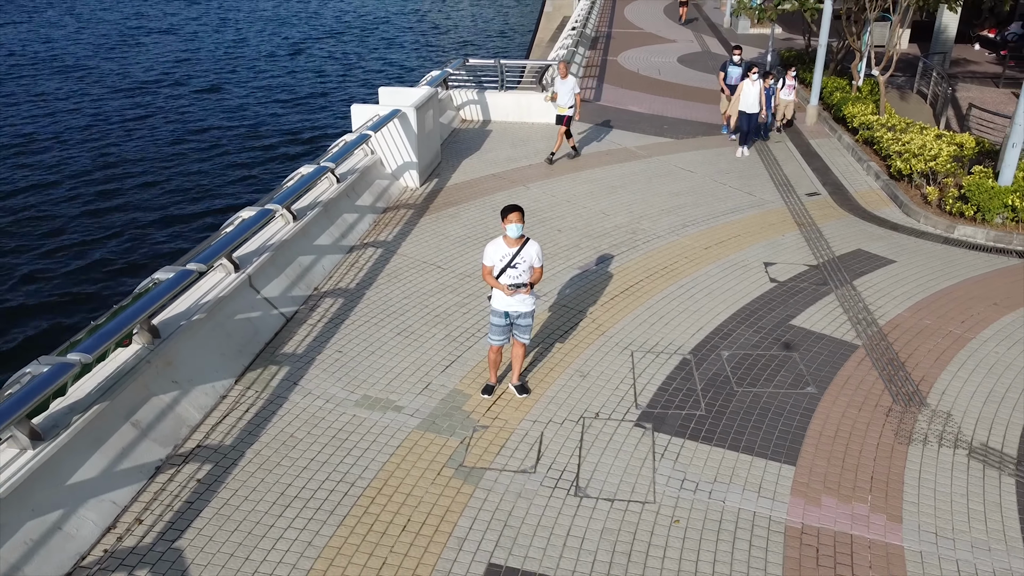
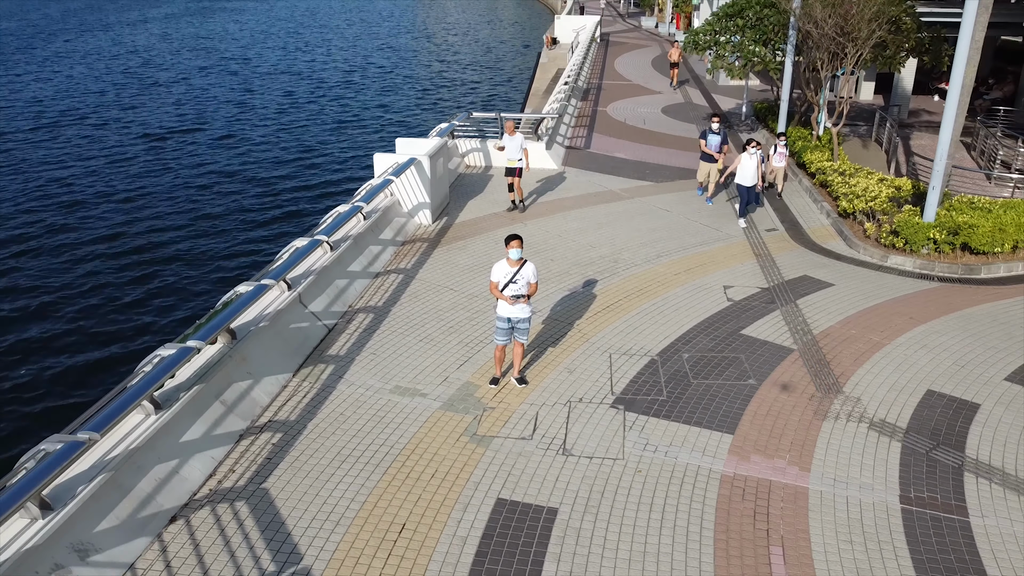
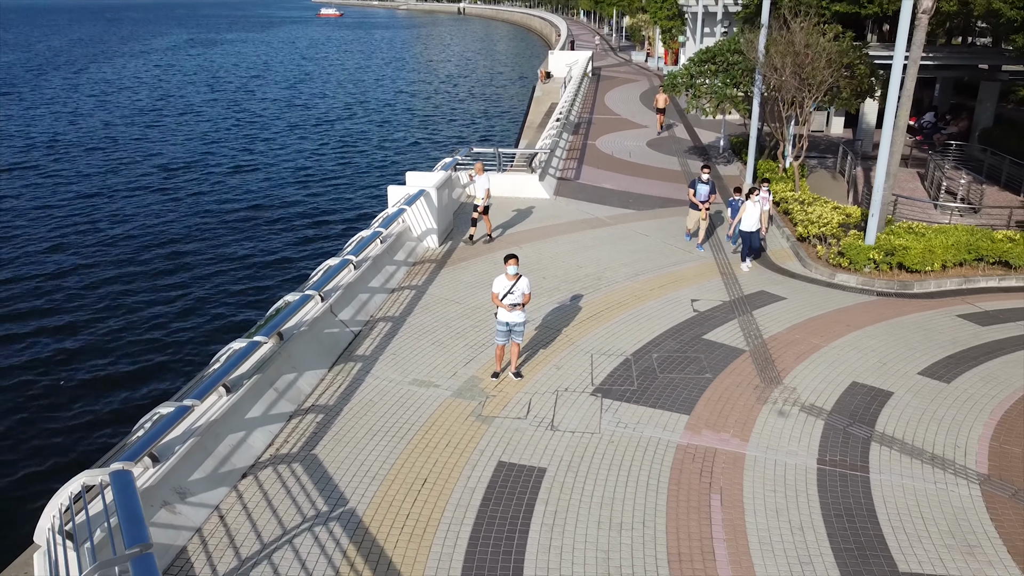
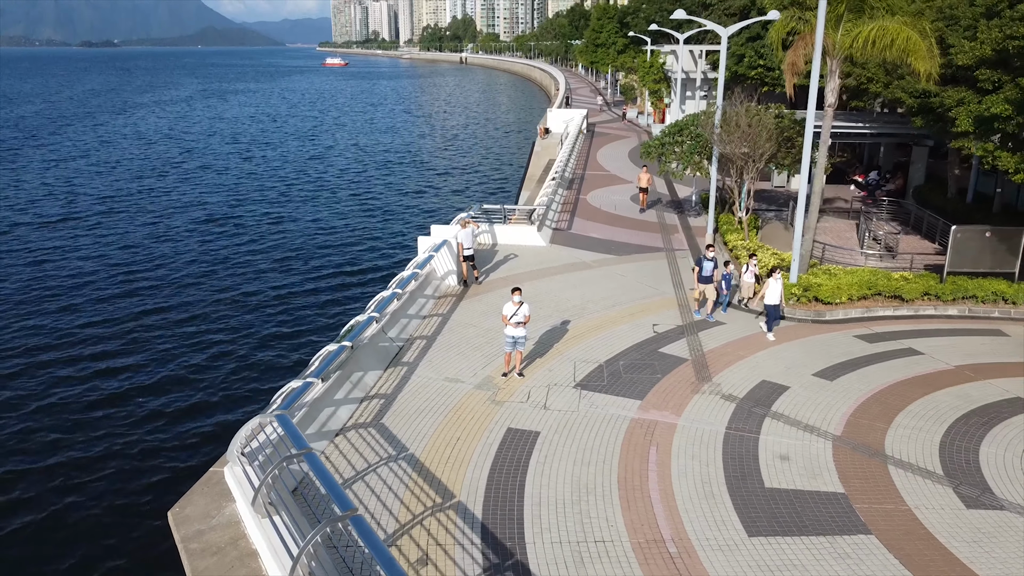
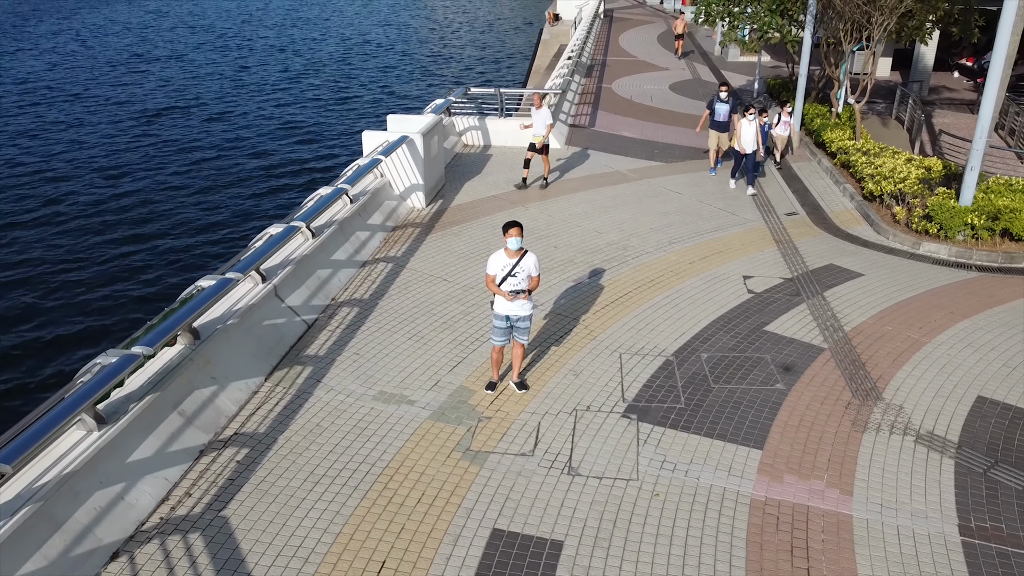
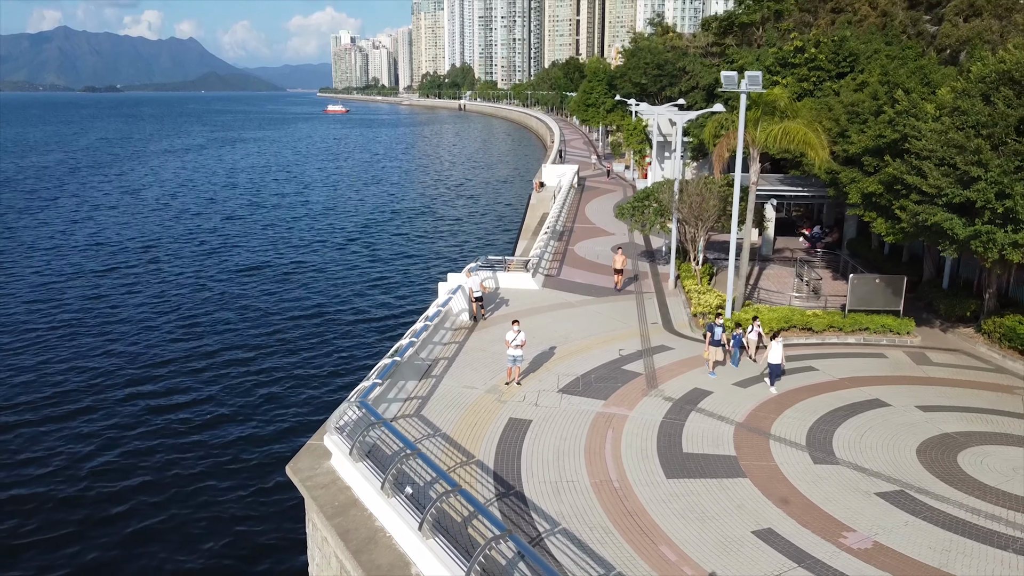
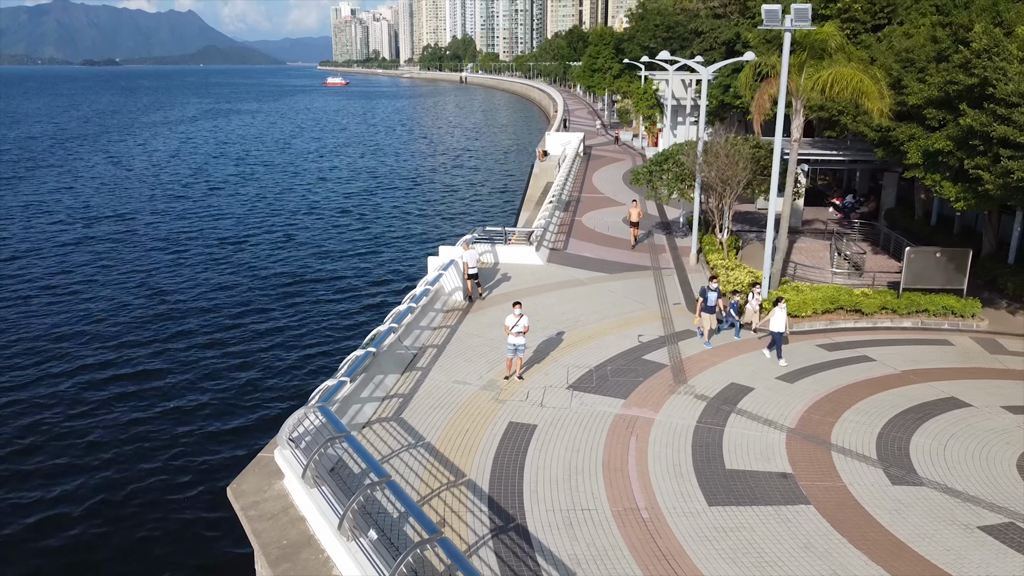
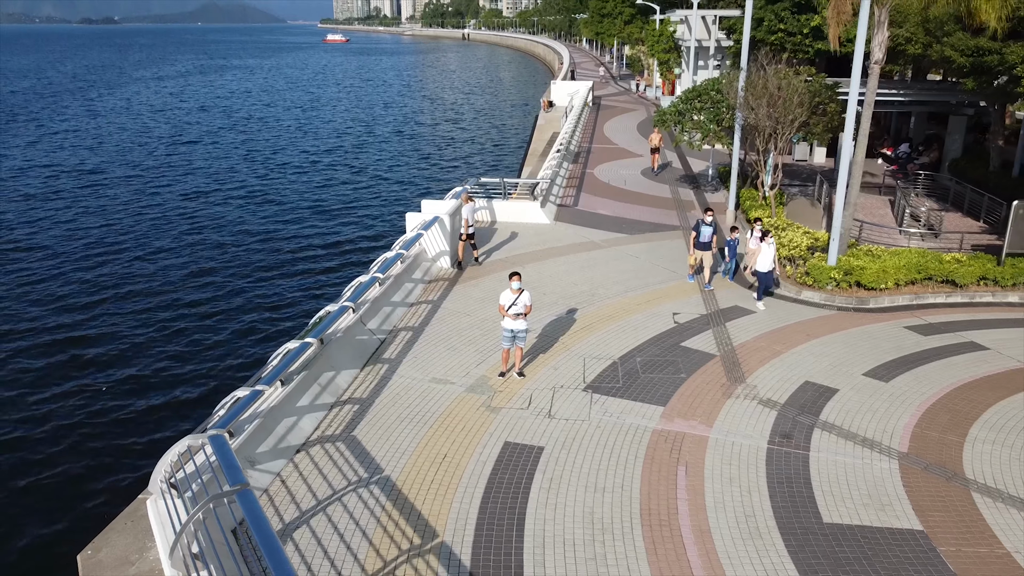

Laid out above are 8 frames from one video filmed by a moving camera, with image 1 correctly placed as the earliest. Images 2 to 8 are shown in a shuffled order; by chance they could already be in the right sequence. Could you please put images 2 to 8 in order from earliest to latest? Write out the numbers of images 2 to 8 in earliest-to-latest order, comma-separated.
5, 2, 3, 8, 4, 7, 6
